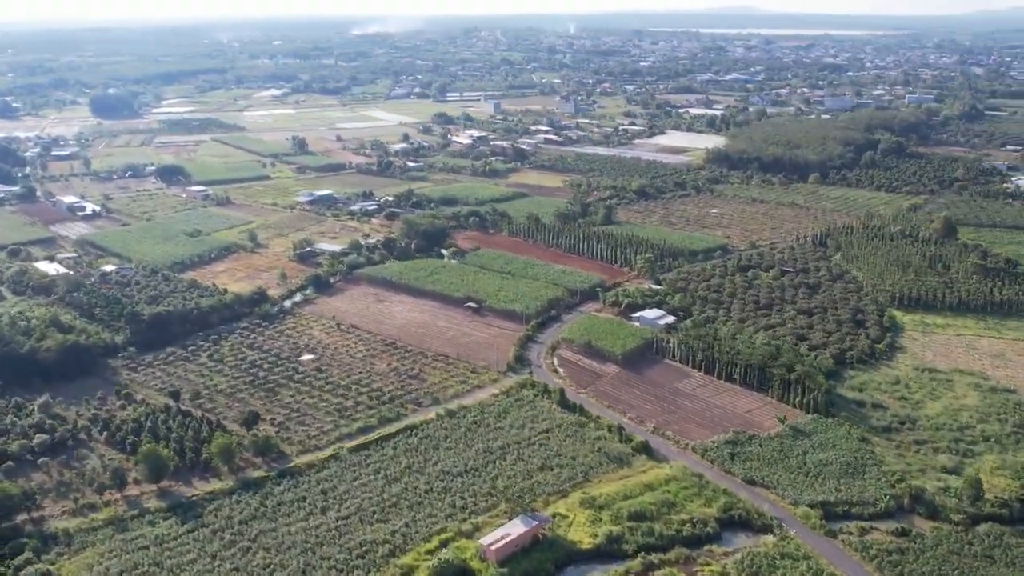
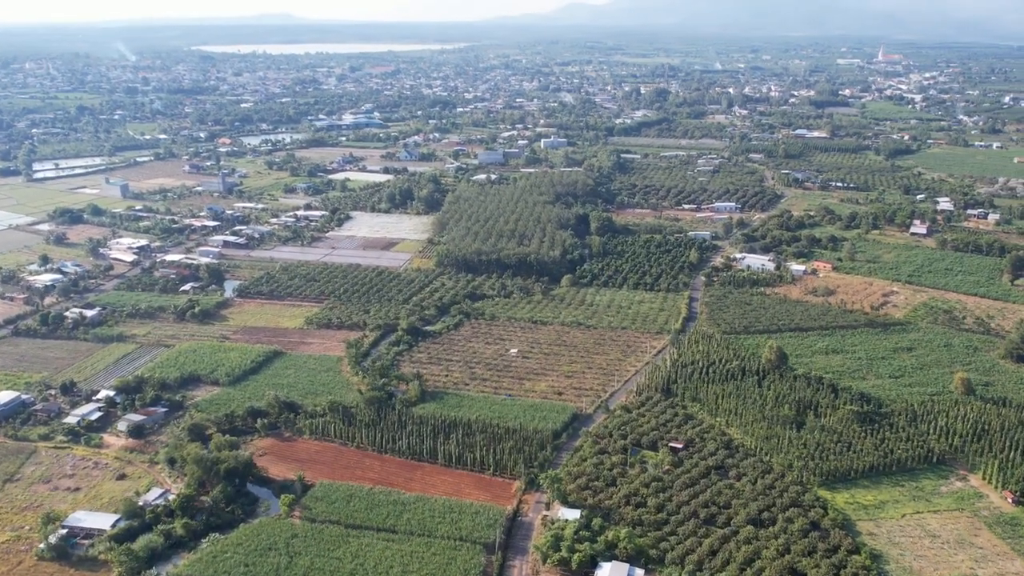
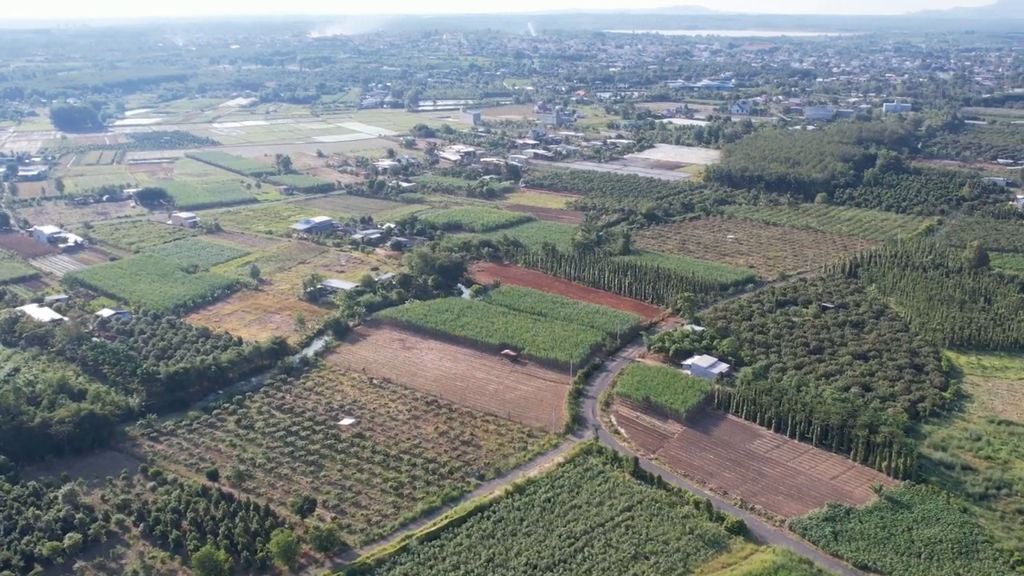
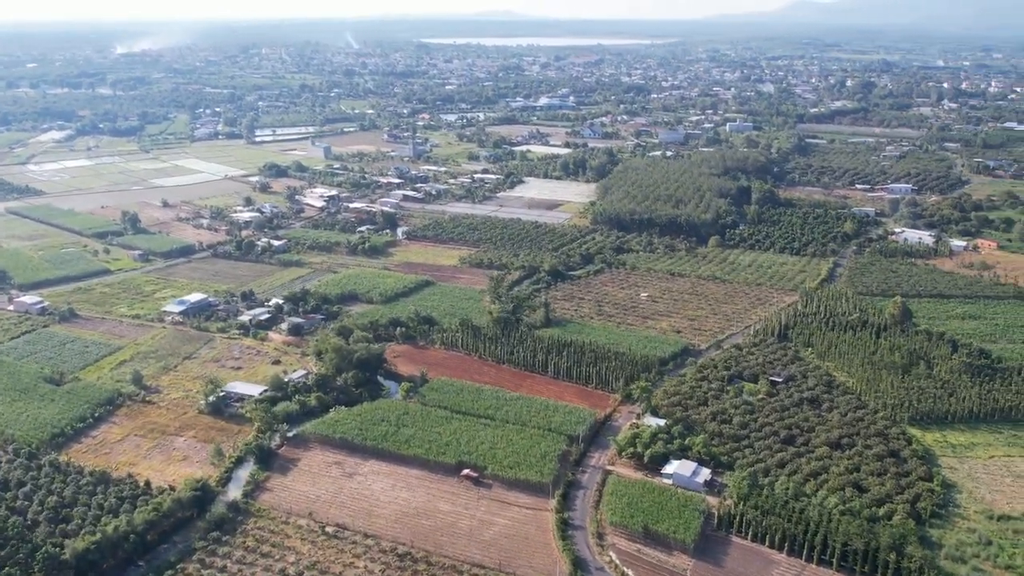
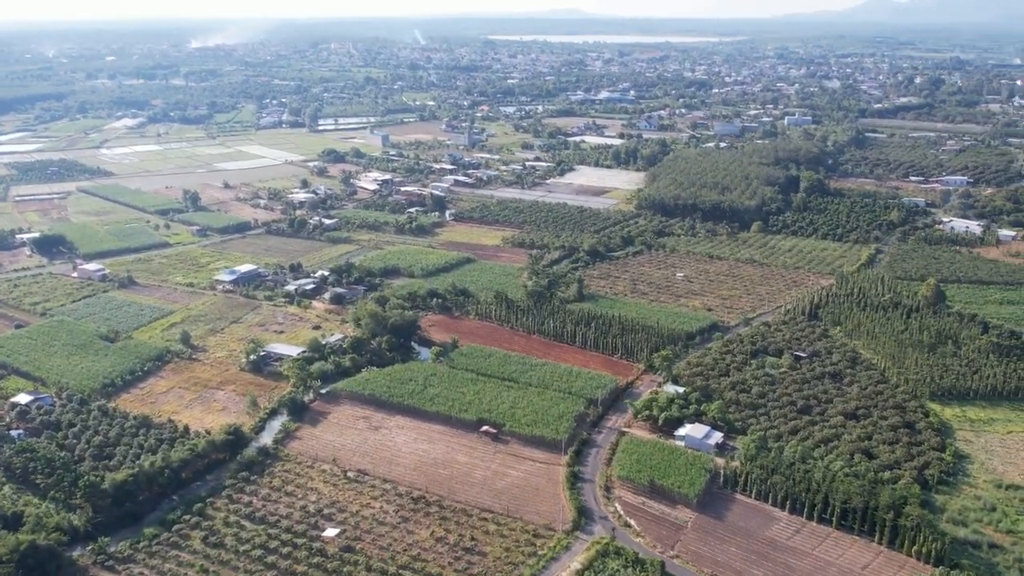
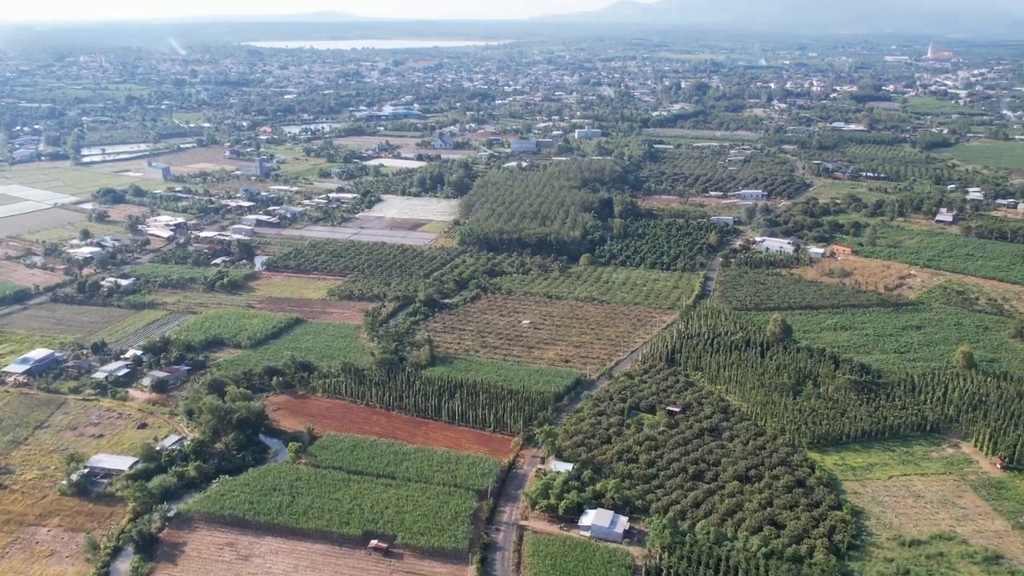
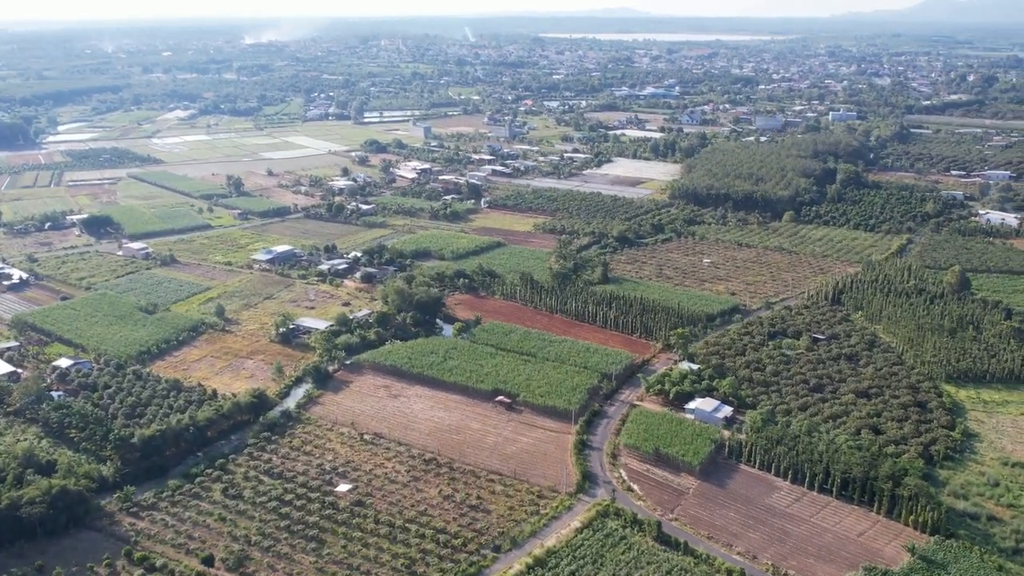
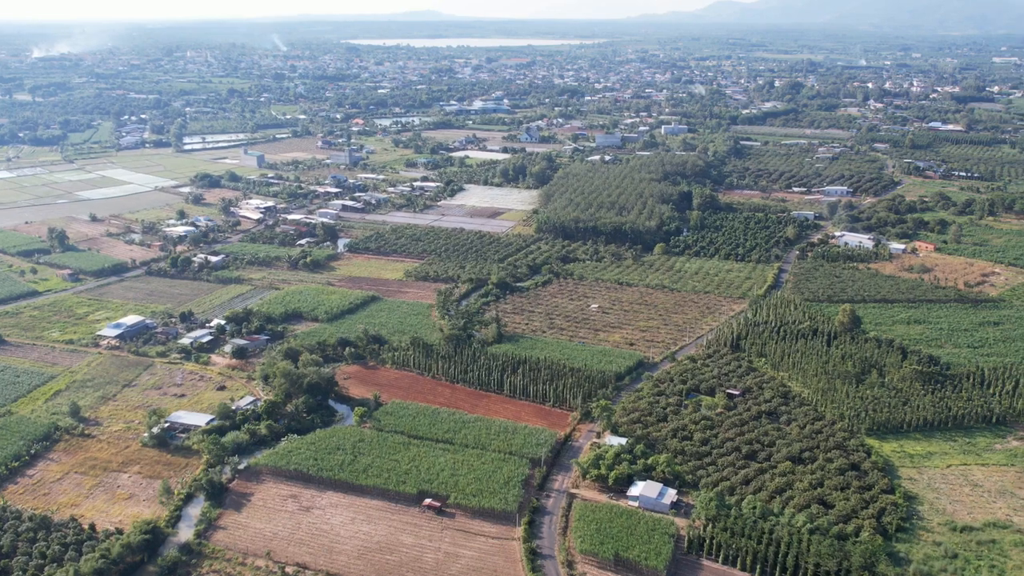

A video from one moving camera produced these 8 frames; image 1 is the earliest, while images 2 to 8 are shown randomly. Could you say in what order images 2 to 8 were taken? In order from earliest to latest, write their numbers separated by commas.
3, 7, 5, 4, 8, 6, 2
